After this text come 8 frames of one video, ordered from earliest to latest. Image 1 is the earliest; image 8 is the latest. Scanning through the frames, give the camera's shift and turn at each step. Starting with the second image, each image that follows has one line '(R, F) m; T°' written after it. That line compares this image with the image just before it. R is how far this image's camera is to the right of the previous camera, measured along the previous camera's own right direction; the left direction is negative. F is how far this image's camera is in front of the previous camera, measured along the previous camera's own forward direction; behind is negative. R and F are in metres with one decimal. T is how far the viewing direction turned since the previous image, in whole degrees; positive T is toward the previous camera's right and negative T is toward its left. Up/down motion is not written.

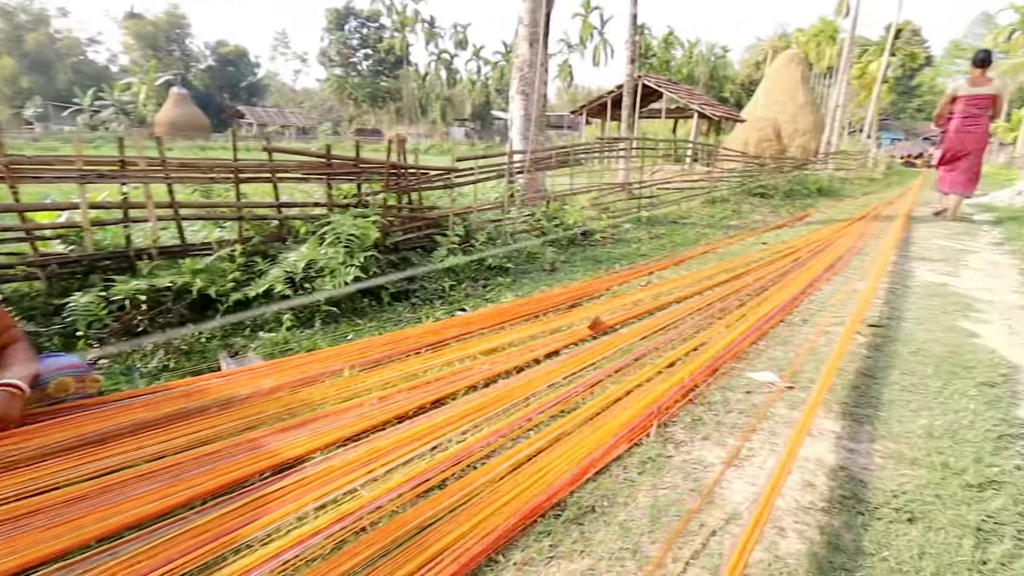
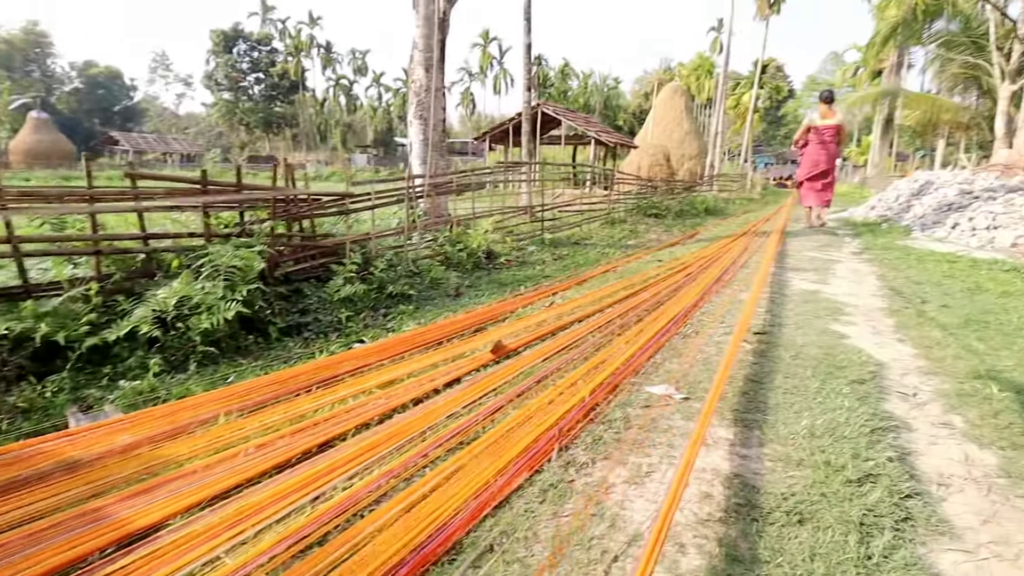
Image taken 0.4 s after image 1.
(+0.1, +0.1) m; +9°
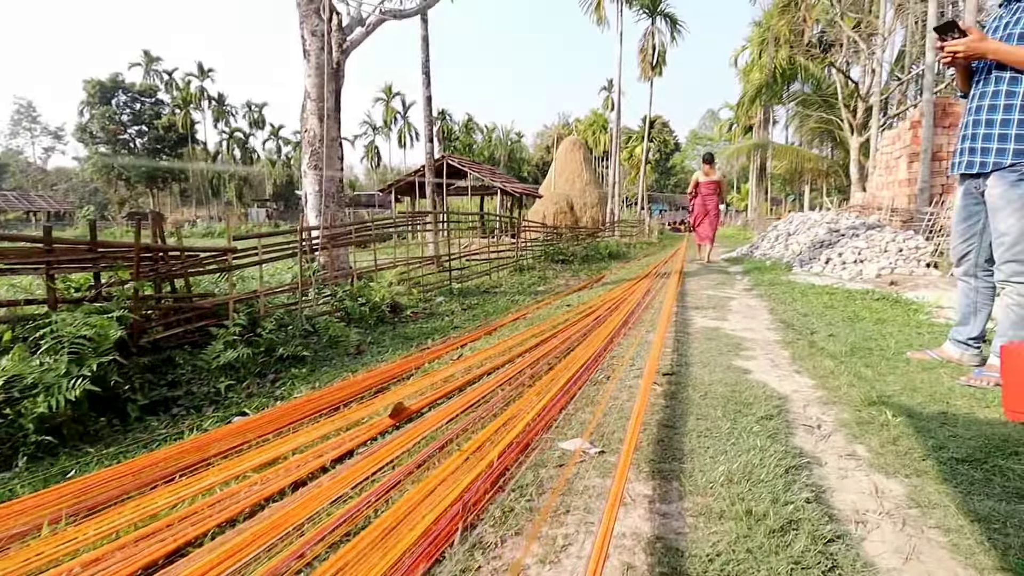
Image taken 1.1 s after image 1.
(+0.1, +0.2) m; +9°
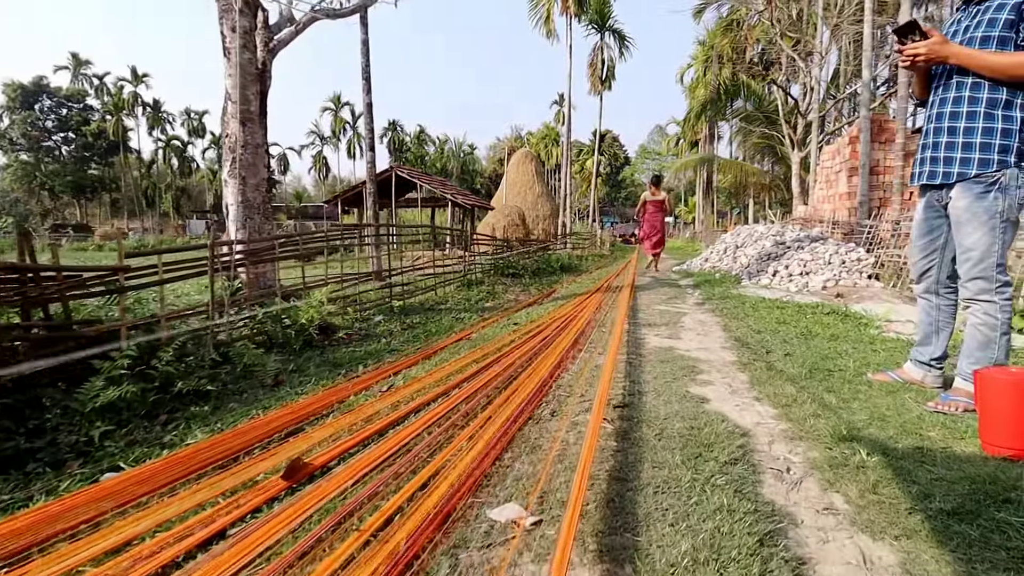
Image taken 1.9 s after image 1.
(+0.1, +0.4) m; +5°
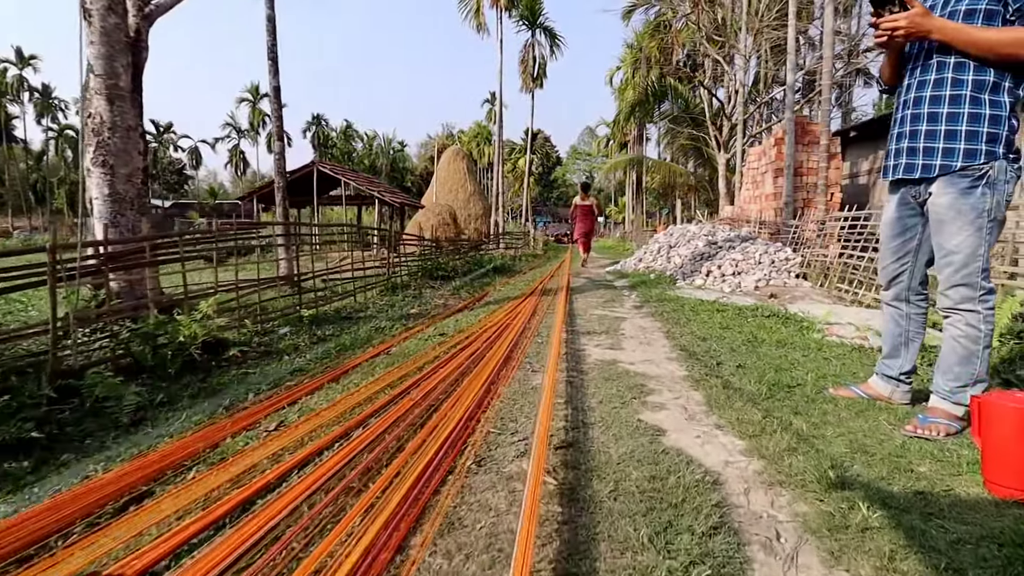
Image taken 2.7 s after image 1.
(+0.1, +0.5) m; +7°
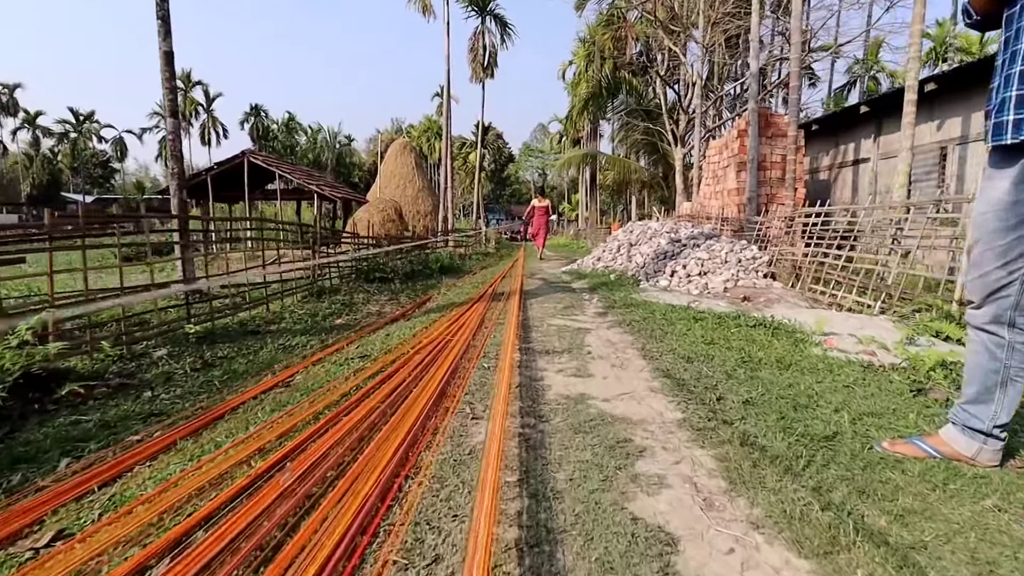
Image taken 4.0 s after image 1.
(+0.1, +0.9) m; +5°
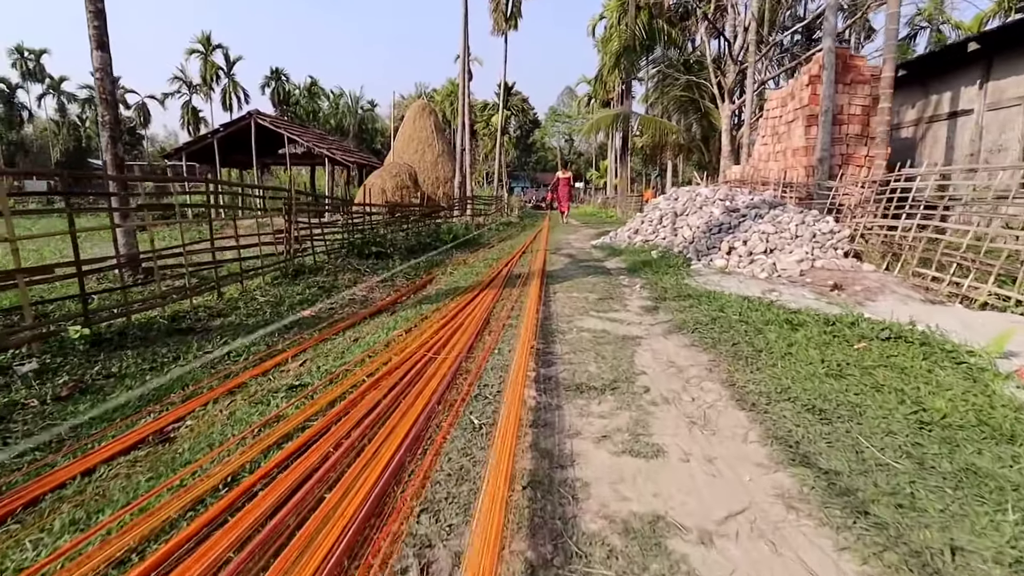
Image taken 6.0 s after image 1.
(+0.1, +1.4) m; -3°
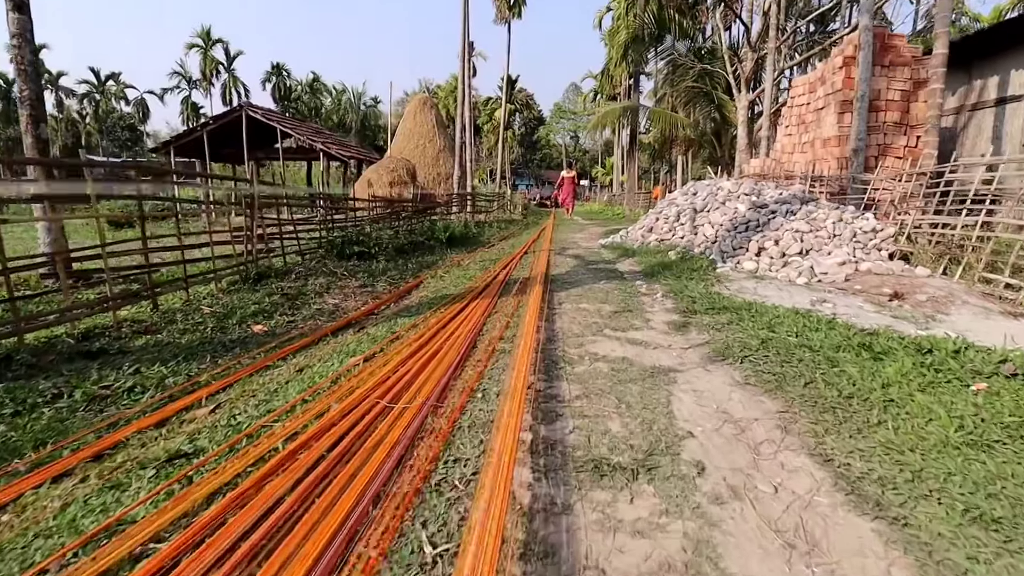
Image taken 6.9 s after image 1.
(+0.1, +0.8) m; 0°
